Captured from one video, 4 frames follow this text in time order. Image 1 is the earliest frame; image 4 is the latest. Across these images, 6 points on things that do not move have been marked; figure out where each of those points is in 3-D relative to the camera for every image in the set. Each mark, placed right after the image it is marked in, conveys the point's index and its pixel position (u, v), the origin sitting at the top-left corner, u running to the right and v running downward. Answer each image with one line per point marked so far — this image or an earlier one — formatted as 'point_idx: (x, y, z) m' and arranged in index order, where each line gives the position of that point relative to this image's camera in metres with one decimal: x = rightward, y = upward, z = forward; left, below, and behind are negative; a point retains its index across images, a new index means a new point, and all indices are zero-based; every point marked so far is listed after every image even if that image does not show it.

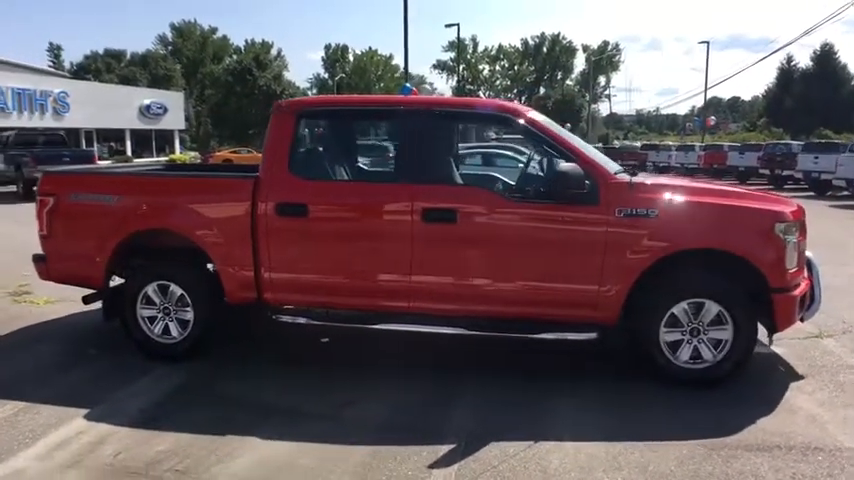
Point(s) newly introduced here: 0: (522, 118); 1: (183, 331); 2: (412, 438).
0: (+0.7, +1.0, +5.6) m
1: (-2.2, -0.8, +6.1) m
2: (-0.1, -1.3, +4.6) m
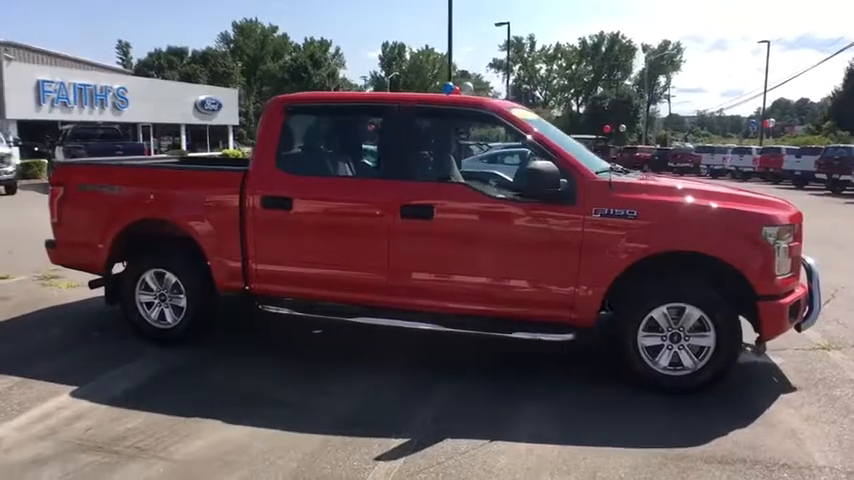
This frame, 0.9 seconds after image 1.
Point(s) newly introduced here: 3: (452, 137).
0: (+0.6, +1.0, +5.5) m
1: (-2.3, -0.7, +6.3) m
2: (-0.4, -1.3, +4.6) m
3: (+0.3, +0.8, +5.6) m
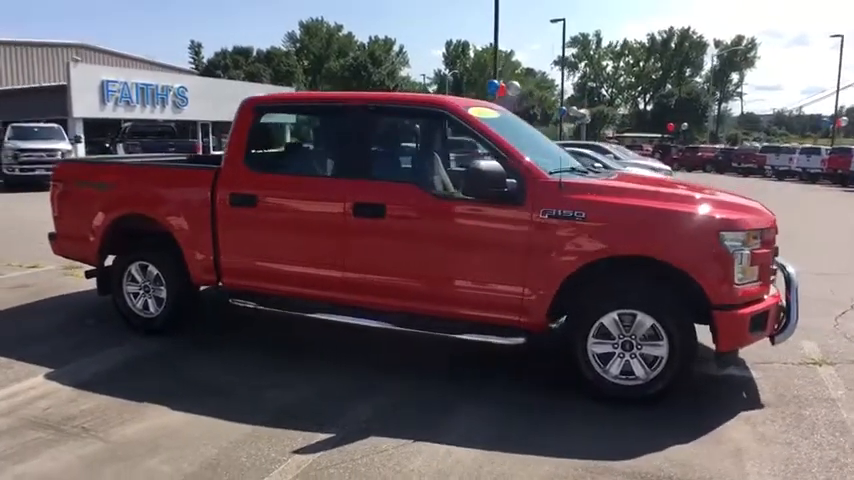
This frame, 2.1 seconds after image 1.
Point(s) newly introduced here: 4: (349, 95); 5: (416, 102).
0: (+0.3, +1.0, +5.5) m
1: (-2.6, -0.7, +6.6) m
2: (-0.9, -1.3, +4.7) m
3: (0.0, +0.8, +5.6) m
4: (-0.6, +1.2, +5.8) m
5: (-0.1, +1.1, +5.6) m
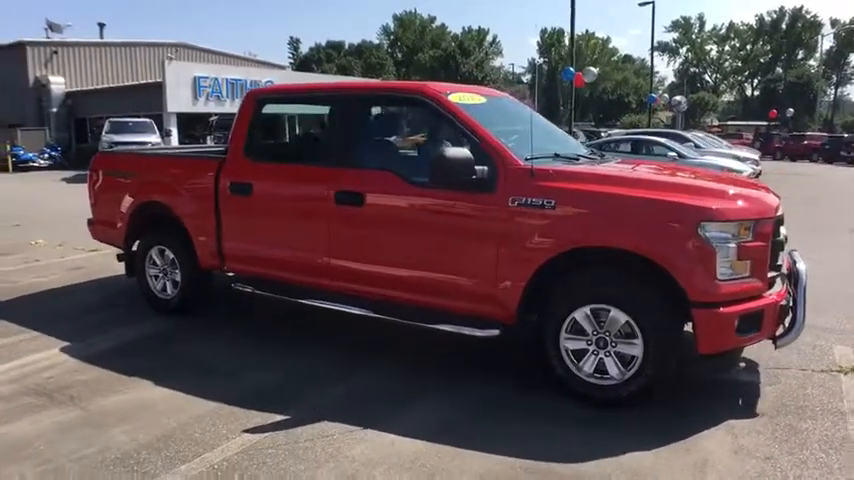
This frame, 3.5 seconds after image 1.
0: (+0.1, +1.1, +5.3) m
1: (-2.5, -0.5, +6.9) m
2: (-1.1, -1.2, +4.8) m
3: (-0.1, +0.9, +5.5) m
4: (-0.7, +1.3, +5.8) m
5: (-0.2, +1.2, +5.5) m
